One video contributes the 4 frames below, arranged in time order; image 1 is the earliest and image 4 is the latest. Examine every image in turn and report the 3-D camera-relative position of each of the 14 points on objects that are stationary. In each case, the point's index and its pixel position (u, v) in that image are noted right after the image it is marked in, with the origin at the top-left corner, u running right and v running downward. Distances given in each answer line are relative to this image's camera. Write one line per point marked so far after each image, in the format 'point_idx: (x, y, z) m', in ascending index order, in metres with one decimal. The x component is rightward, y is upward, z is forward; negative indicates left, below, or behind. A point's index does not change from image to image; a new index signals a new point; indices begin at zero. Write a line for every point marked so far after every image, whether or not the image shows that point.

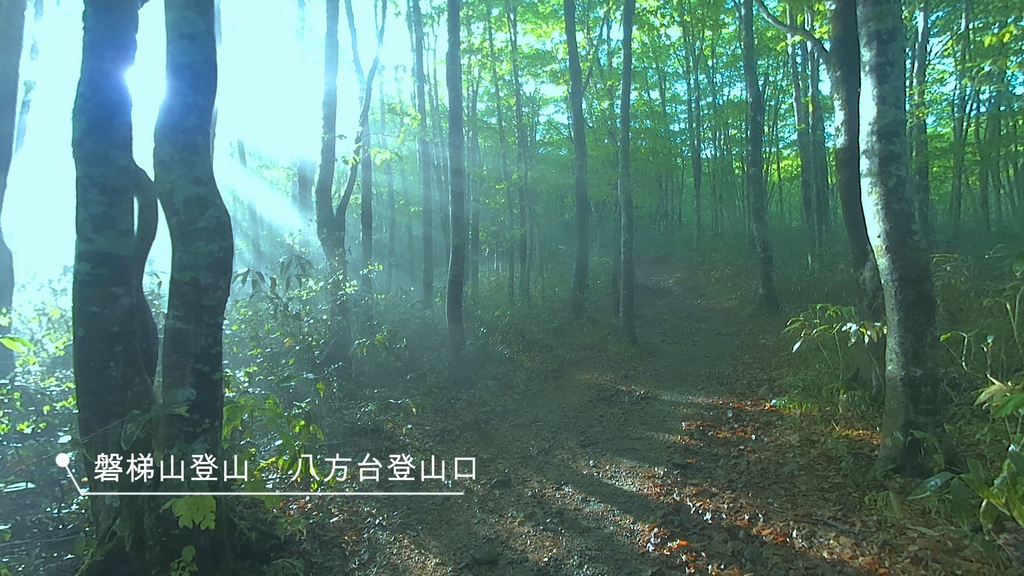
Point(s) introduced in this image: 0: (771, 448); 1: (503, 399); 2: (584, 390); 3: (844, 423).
0: (+3.5, -2.1, +6.5) m
1: (-0.2, -2.2, +9.8) m
2: (+1.6, -2.2, +10.7) m
3: (+4.7, -1.9, +6.9) m
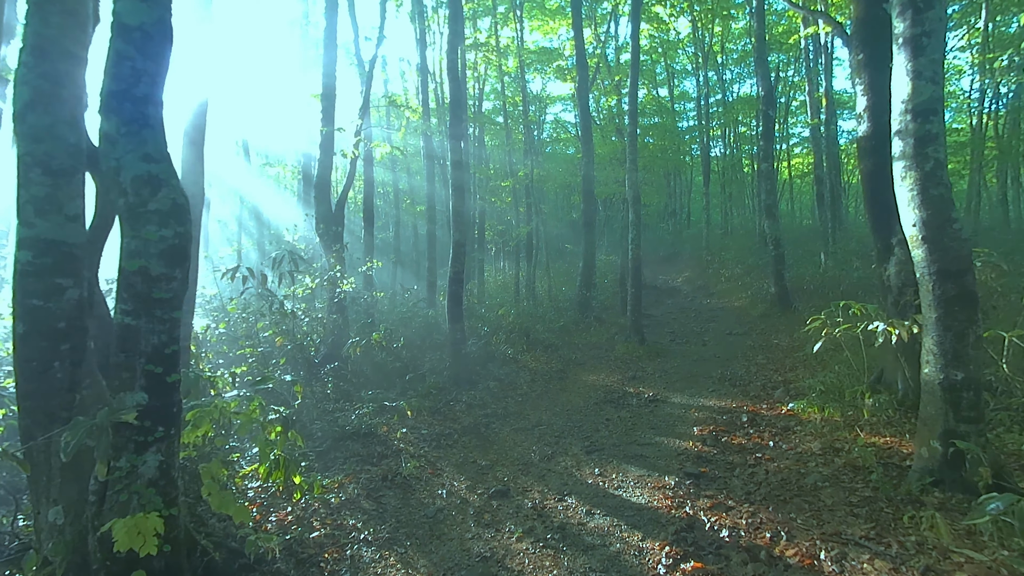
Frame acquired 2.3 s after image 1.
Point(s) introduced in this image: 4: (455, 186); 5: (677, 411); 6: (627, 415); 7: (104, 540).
0: (+3.5, -2.1, +6.1) m
1: (-0.2, -2.2, +9.4) m
2: (+1.7, -2.2, +10.3) m
3: (+4.7, -1.9, +6.4) m
4: (-1.2, +2.2, +10.5) m
5: (+2.9, -2.2, +8.5) m
6: (+2.0, -2.2, +8.5) m
7: (-2.5, -1.5, +2.9) m
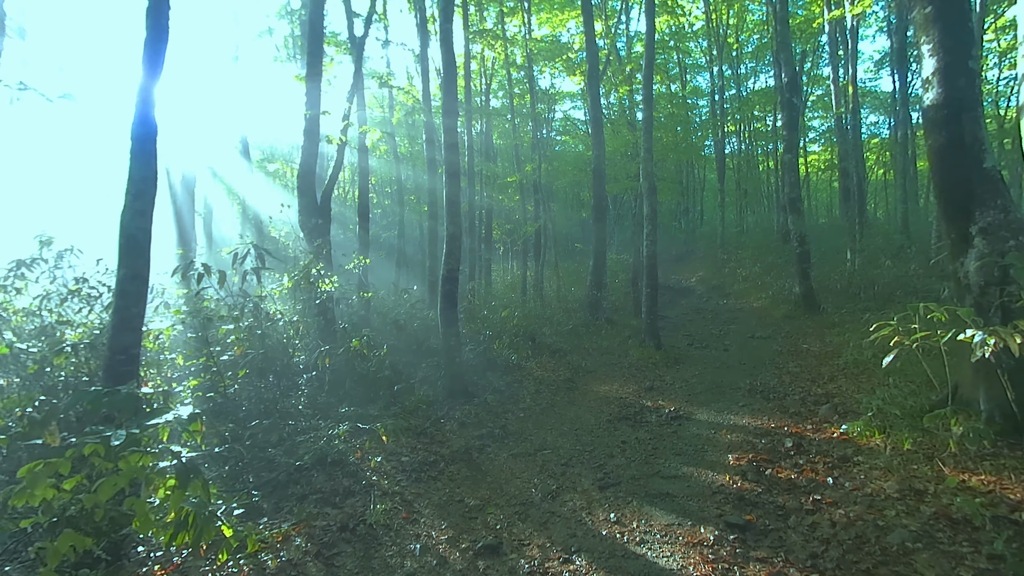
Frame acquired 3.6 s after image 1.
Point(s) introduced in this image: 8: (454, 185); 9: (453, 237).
0: (+3.4, -2.1, +4.8) m
1: (-0.2, -2.2, +8.2) m
2: (+1.7, -2.2, +9.0) m
3: (+4.7, -1.9, +5.1) m
4: (-1.2, +2.2, +9.3) m
5: (+2.9, -2.1, +7.3) m
6: (+2.0, -2.2, +7.3) m
7: (-2.6, -1.5, +1.8) m
8: (-1.1, +2.0, +9.3) m
9: (-1.1, +1.0, +9.1) m
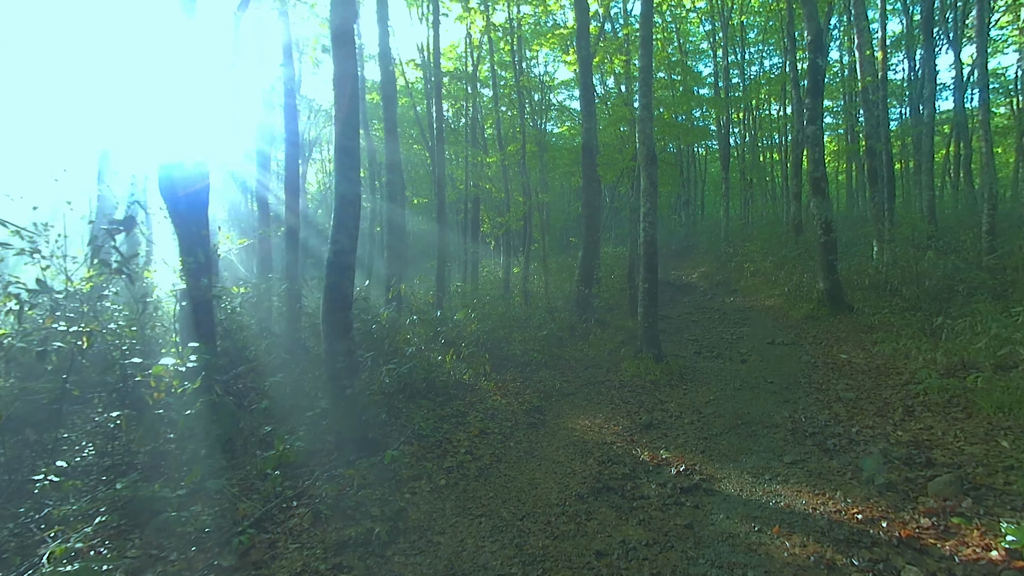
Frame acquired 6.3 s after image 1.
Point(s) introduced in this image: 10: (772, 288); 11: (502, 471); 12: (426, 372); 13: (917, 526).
0: (+2.5, -2.0, +1.7) m
1: (-1.1, -2.1, +5.1) m
2: (+0.8, -2.1, +5.9) m
3: (+3.8, -1.8, +2.0) m
4: (-2.1, +2.3, +6.2) m
5: (+2.0, -2.1, +4.2) m
6: (+1.1, -2.1, +4.1) m
7: (-3.5, -1.4, -1.4) m
8: (-2.0, +2.1, +6.1) m
9: (-2.0, +1.1, +6.0) m
10: (+9.4, 0.0, +17.1) m
11: (-0.1, -2.1, +5.6) m
12: (-1.5, -1.4, +8.2) m
13: (+3.4, -2.0, +4.0) m
